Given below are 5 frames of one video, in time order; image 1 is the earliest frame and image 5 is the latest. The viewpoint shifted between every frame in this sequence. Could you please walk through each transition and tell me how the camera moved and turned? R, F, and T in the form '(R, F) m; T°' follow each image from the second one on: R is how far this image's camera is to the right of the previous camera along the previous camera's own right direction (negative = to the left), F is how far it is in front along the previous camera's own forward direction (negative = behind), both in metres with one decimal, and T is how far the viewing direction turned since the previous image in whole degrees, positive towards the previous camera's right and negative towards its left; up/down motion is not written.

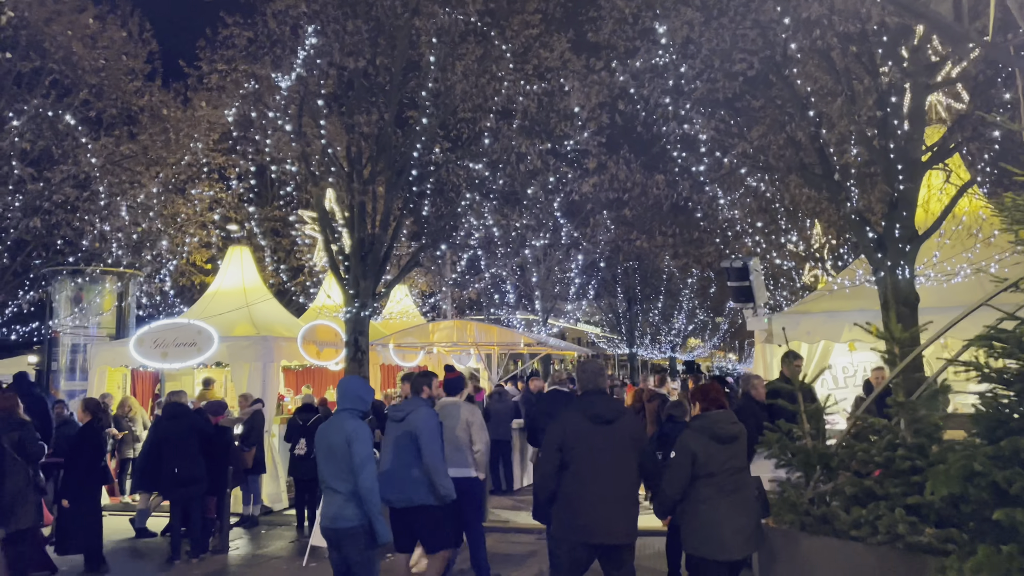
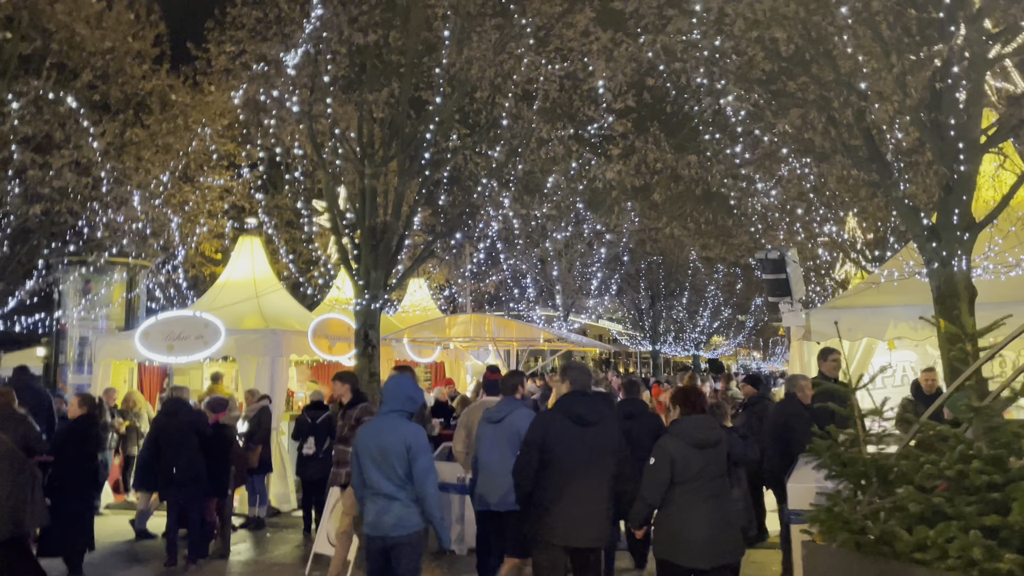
(0.0, +0.7) m; -1°
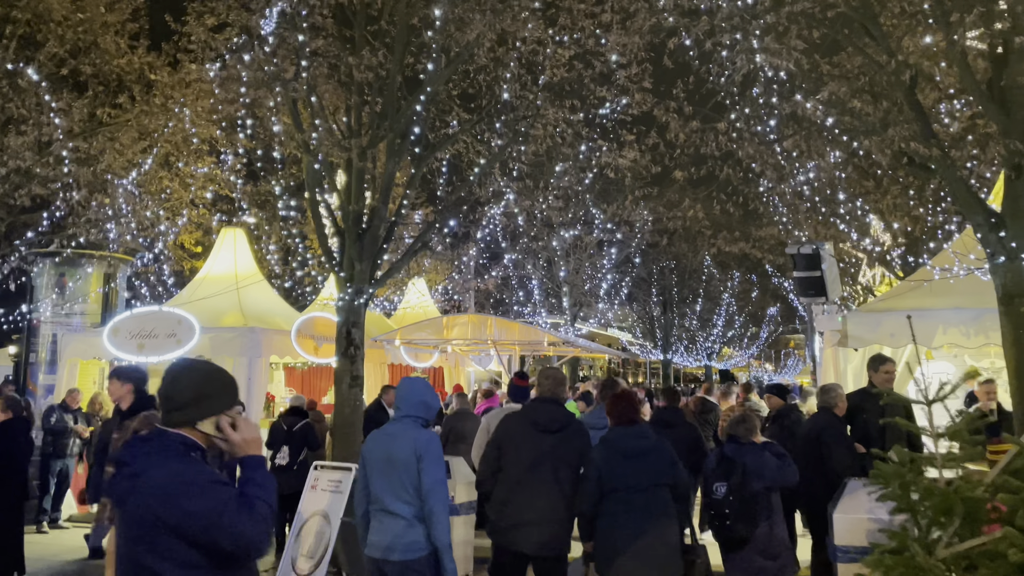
(+0.1, +1.2) m; -1°
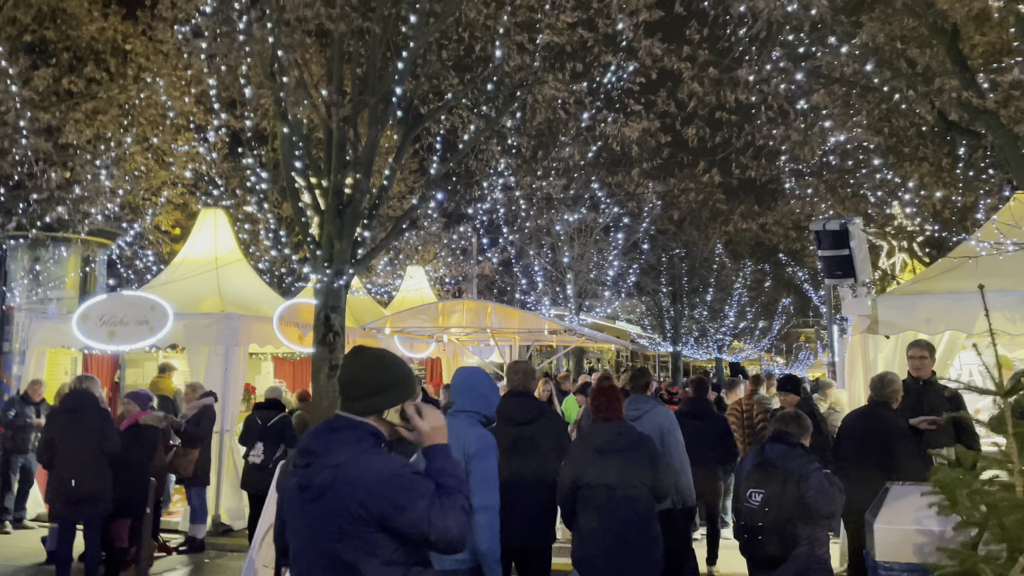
(+0.1, +0.9) m; -1°
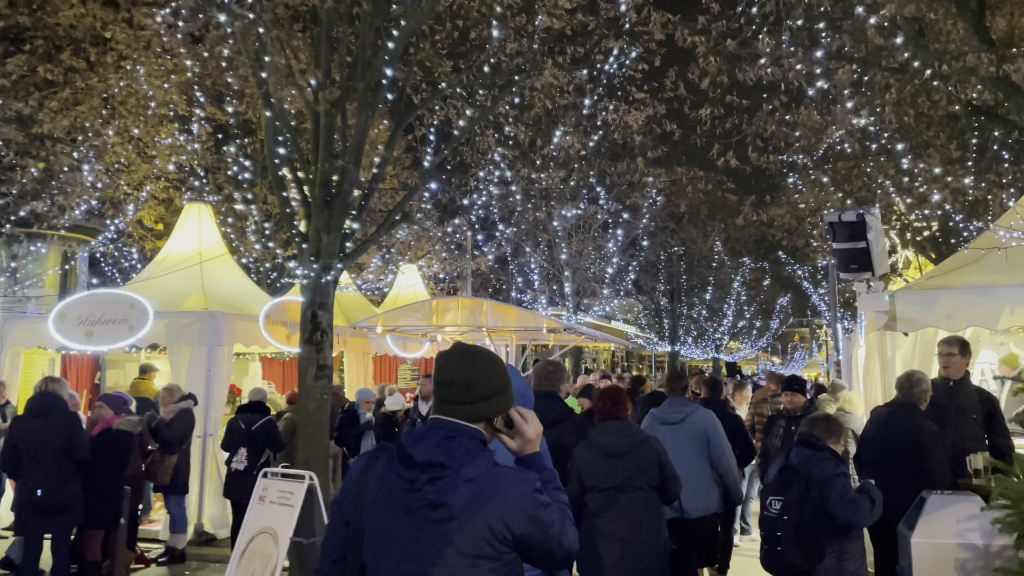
(0.0, +0.5) m; 0°
